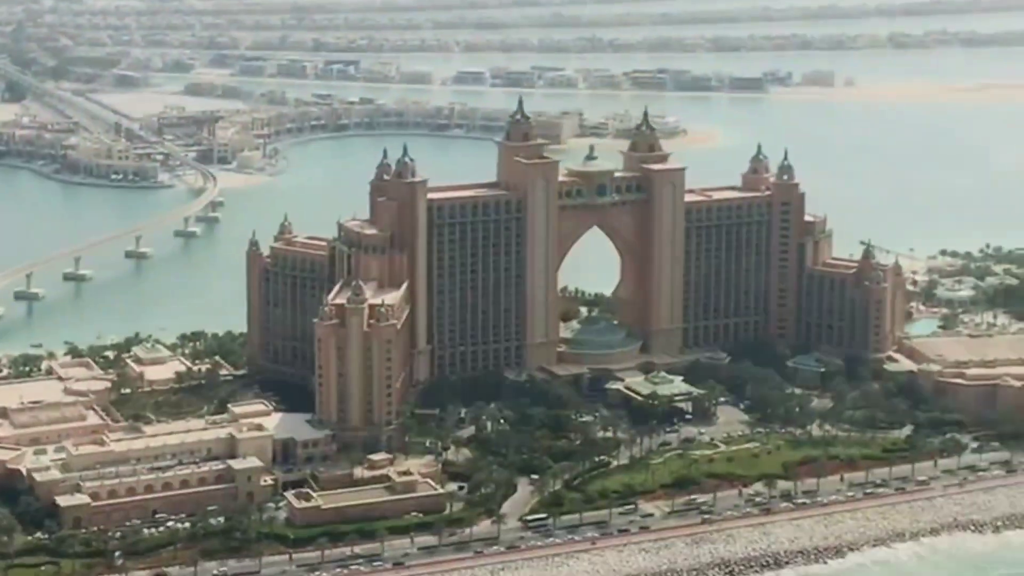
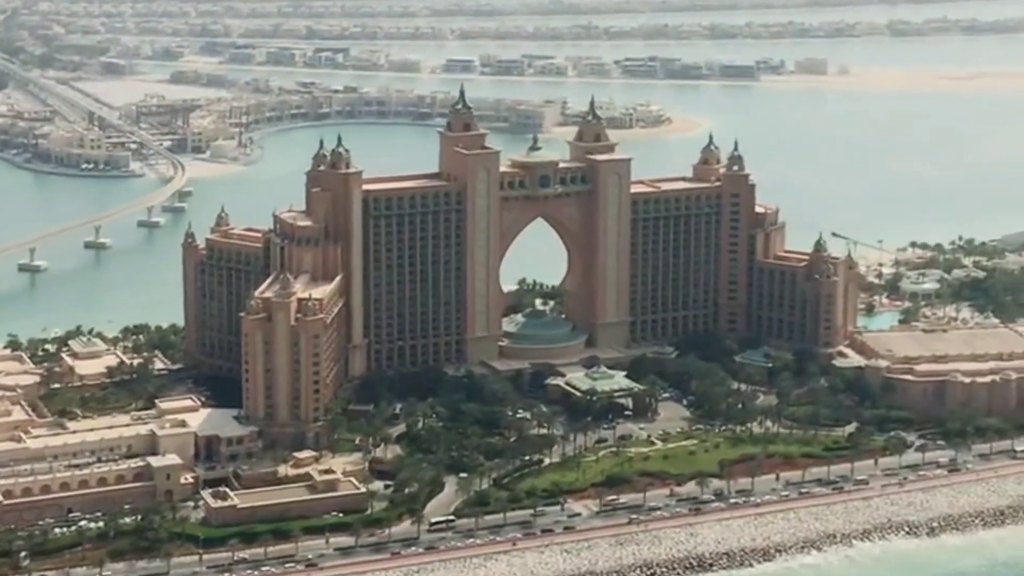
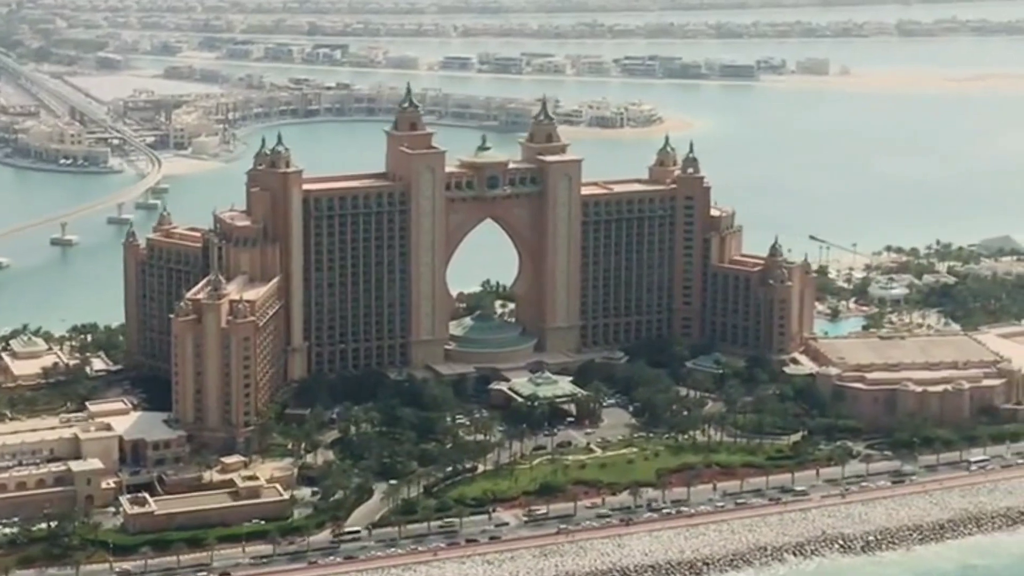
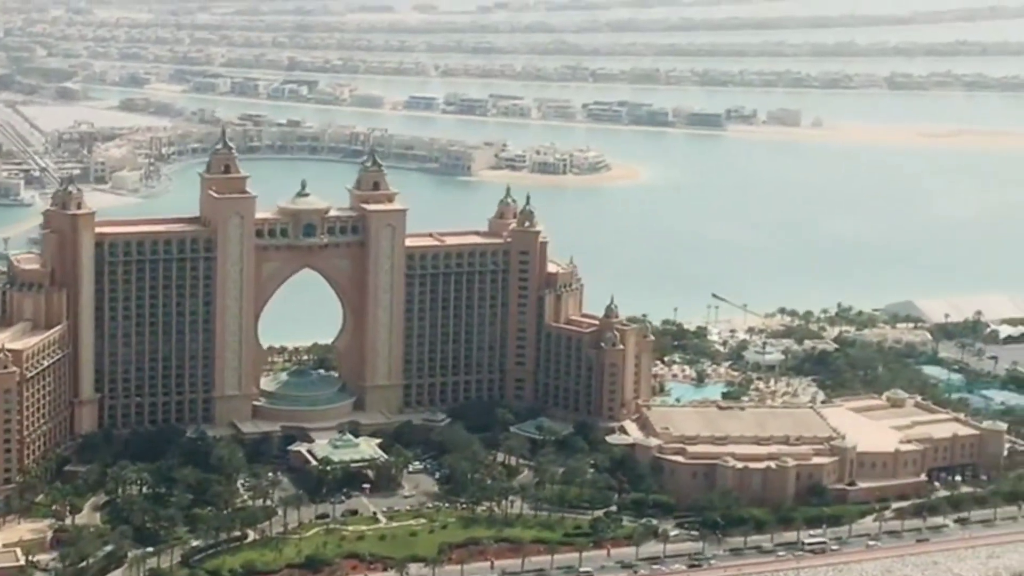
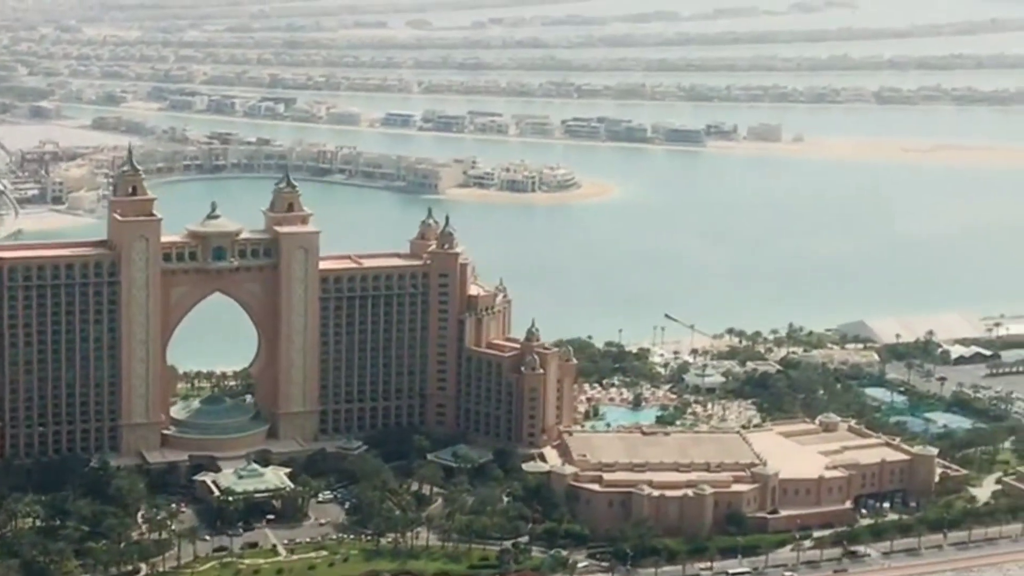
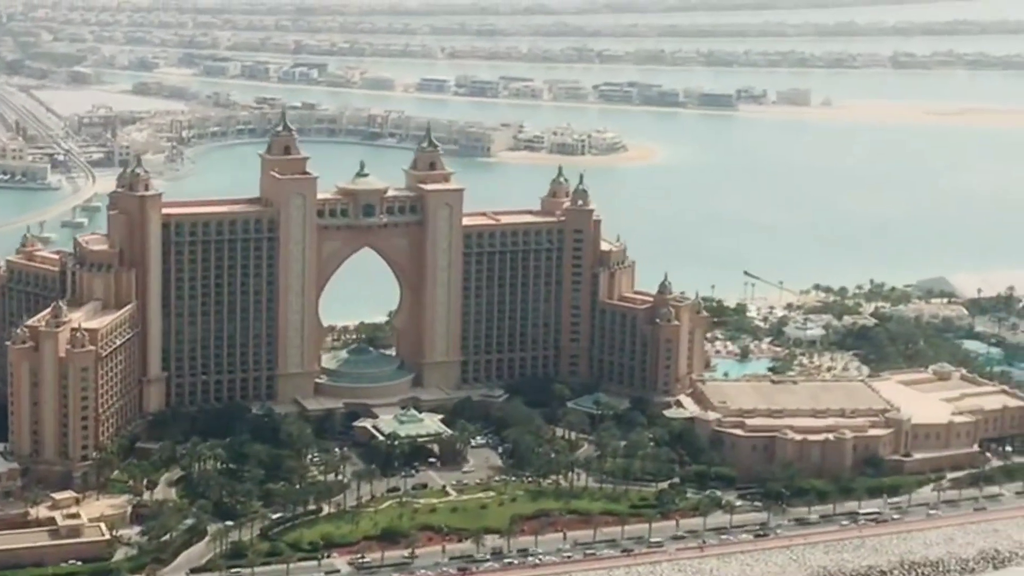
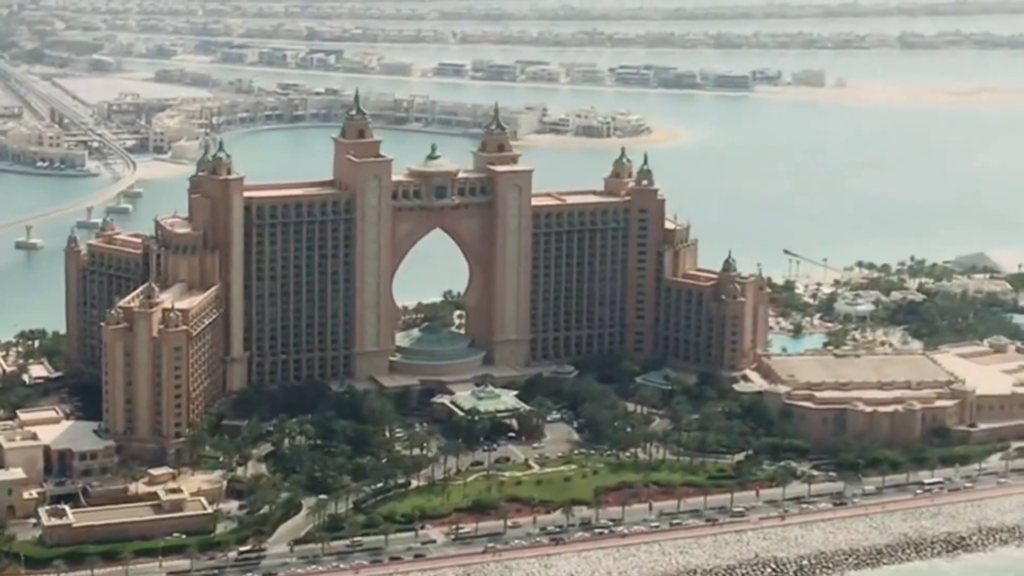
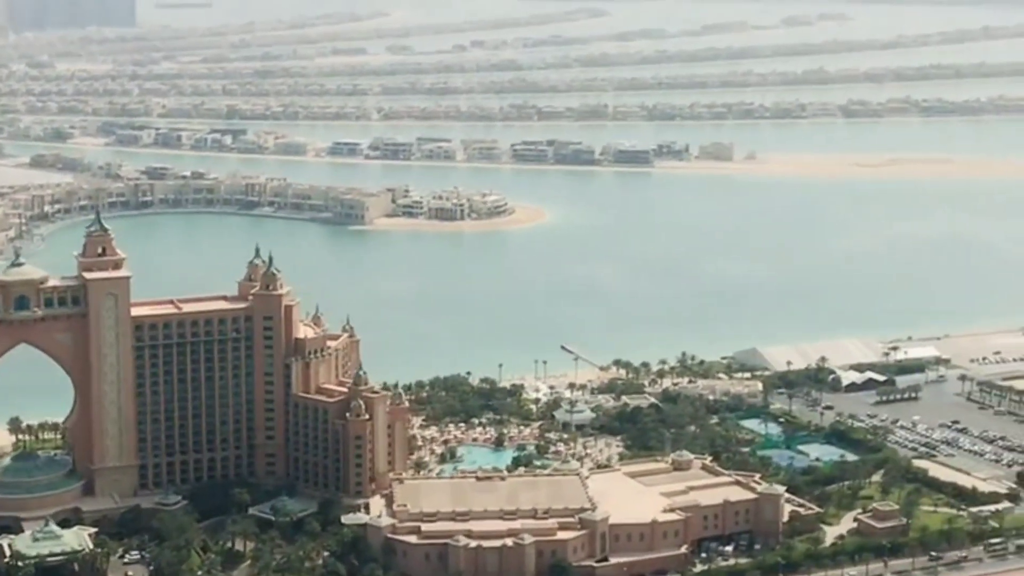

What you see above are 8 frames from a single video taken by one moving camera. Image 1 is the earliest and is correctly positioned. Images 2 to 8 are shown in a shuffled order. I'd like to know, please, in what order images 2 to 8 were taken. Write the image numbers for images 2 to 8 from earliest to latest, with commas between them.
2, 3, 7, 6, 4, 5, 8
